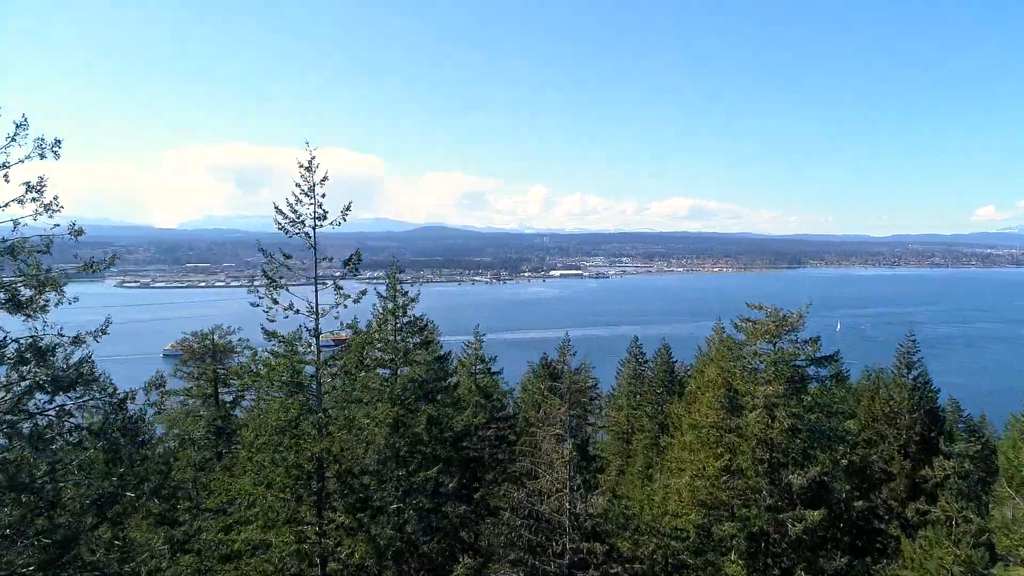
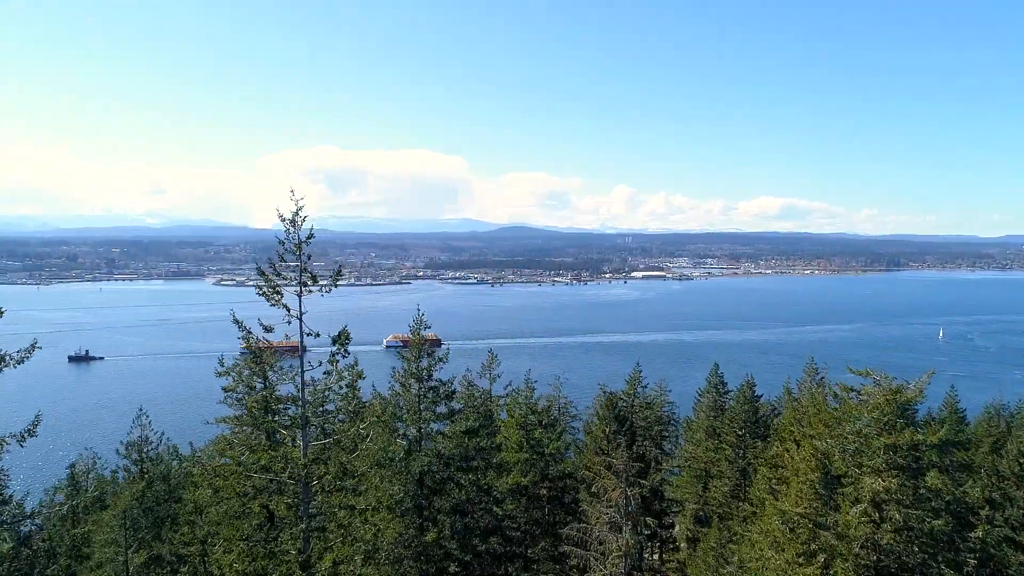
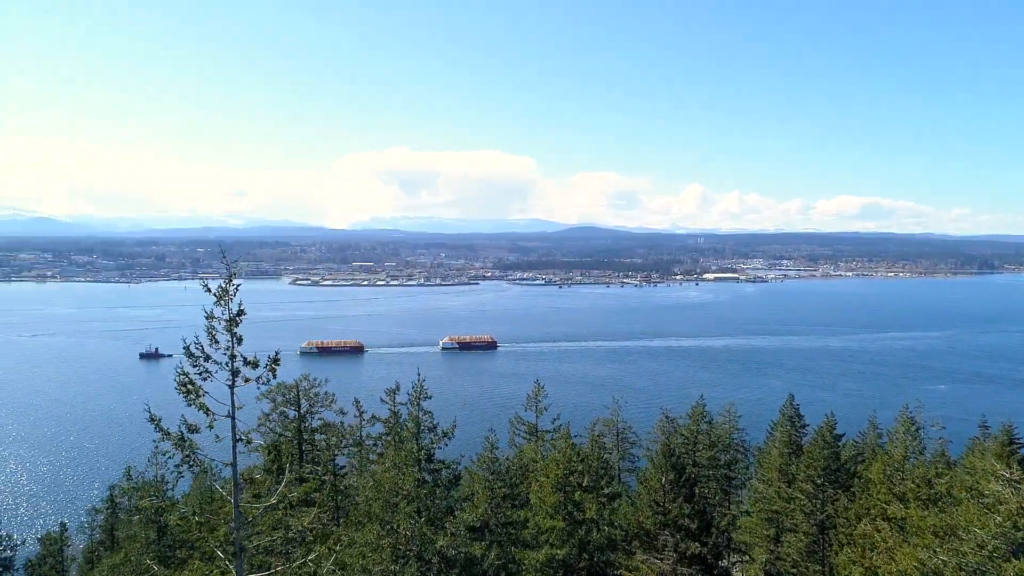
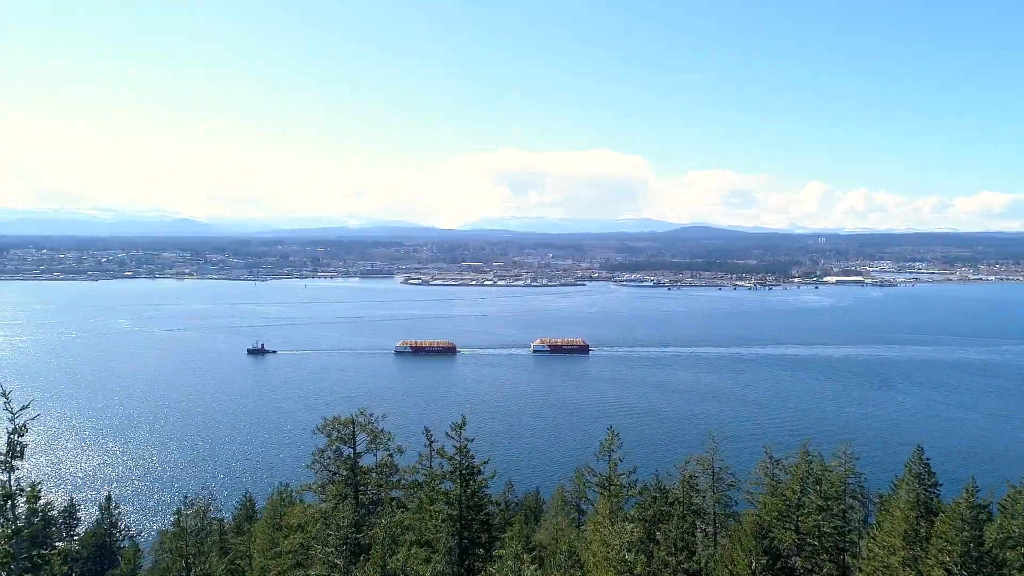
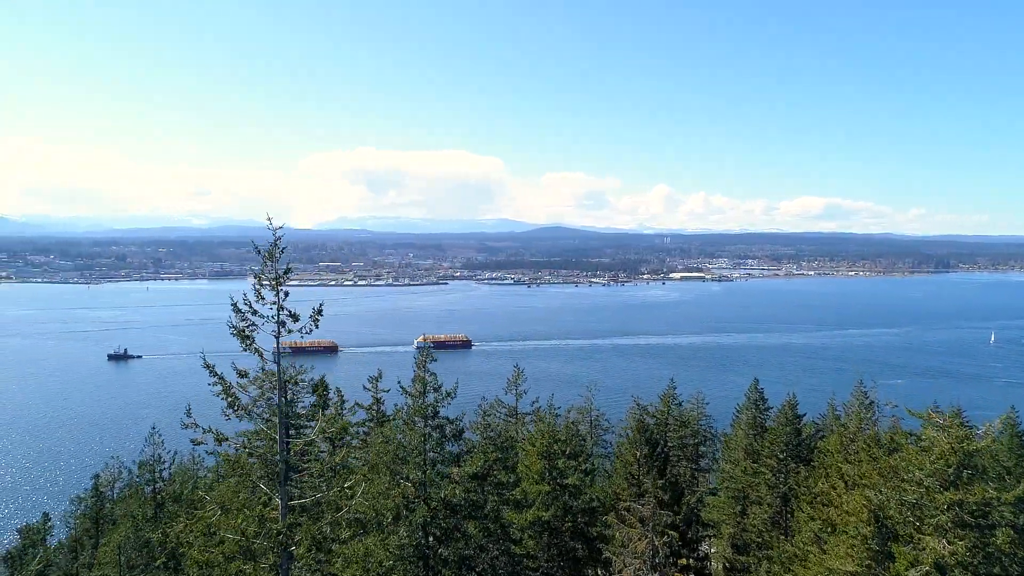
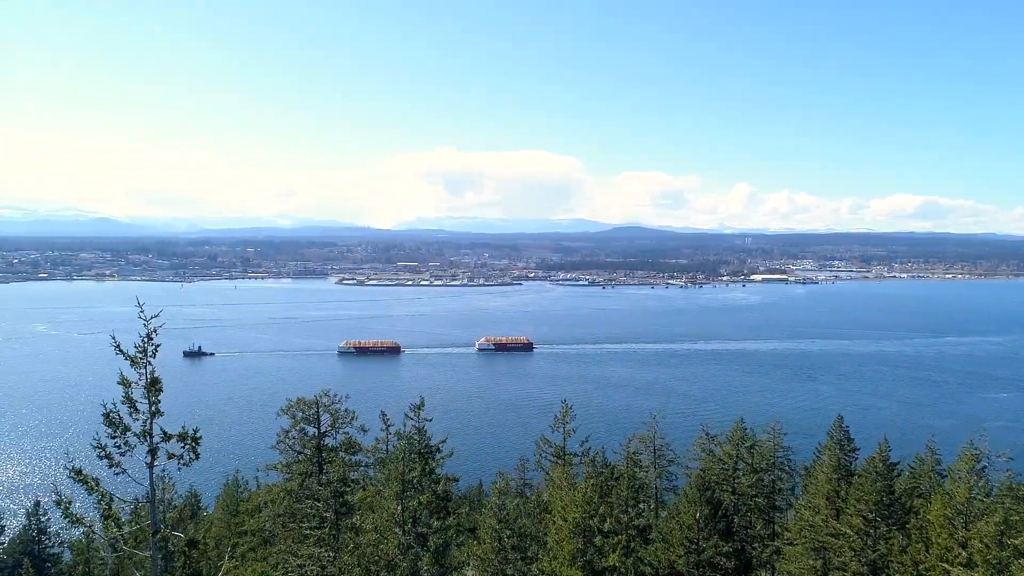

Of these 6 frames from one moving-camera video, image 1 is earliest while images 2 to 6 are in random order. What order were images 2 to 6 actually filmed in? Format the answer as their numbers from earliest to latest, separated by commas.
2, 5, 3, 6, 4
